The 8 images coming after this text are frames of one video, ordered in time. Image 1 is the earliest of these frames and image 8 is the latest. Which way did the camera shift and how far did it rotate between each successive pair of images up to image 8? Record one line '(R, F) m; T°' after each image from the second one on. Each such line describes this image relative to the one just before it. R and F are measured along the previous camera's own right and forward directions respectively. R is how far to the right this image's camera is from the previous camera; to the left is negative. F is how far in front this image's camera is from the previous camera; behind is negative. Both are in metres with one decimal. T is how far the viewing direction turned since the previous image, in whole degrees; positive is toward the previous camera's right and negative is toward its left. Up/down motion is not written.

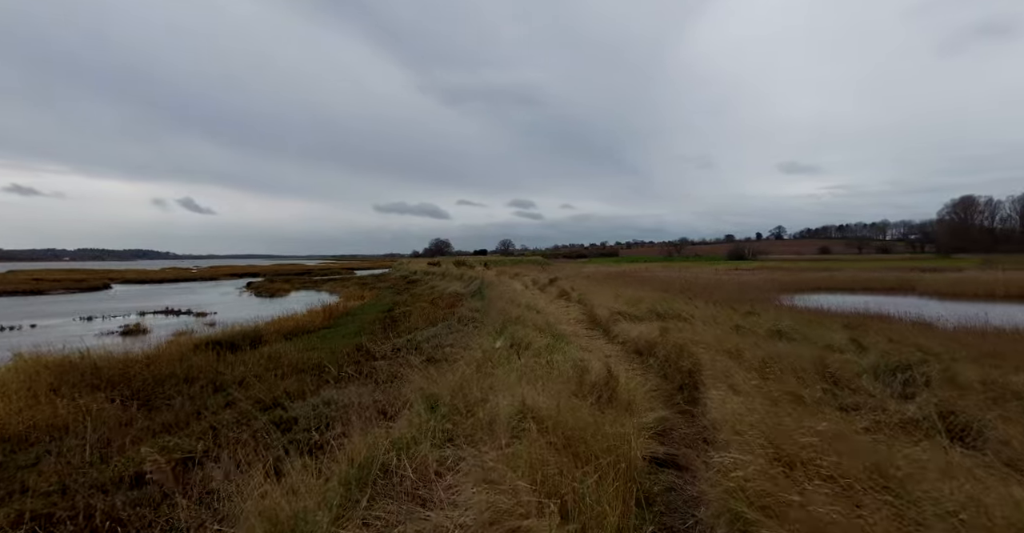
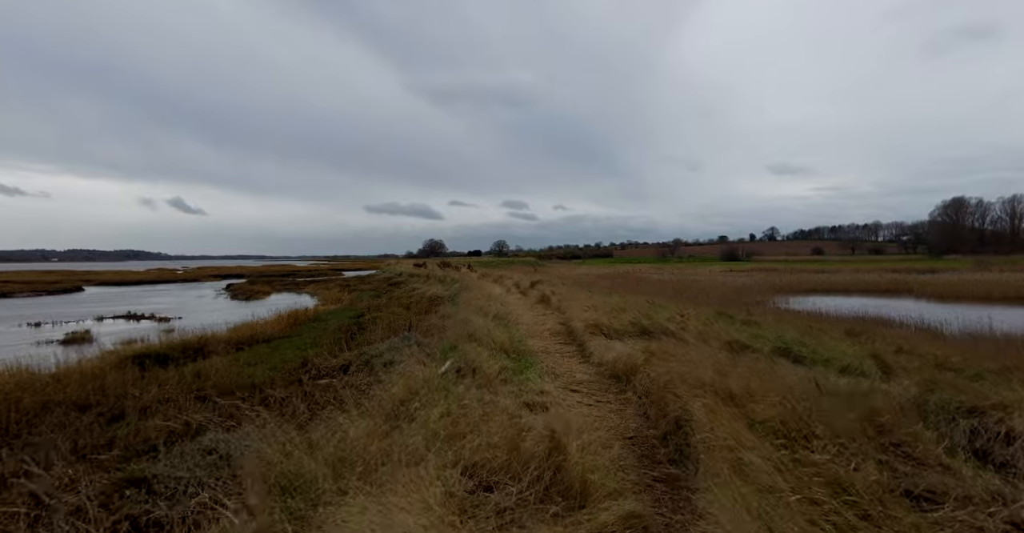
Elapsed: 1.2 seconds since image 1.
(+0.8, +1.7) m; +1°
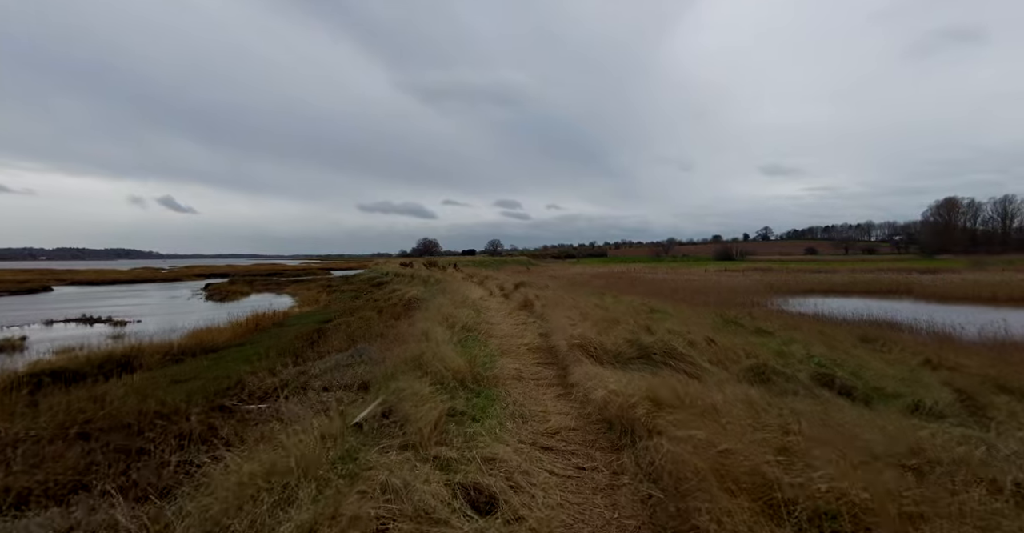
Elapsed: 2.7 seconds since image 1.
(+0.5, +2.1) m; +1°
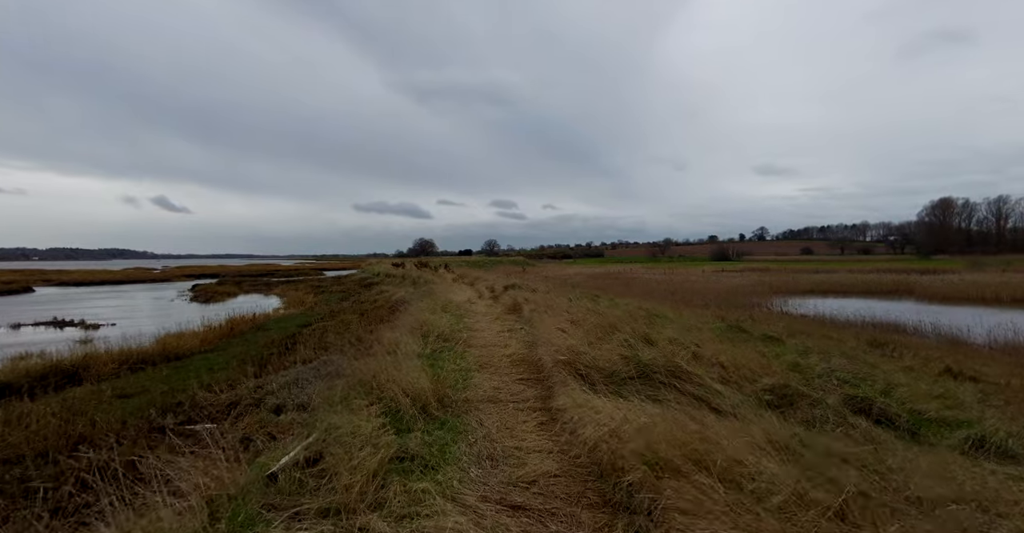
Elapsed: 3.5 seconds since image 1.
(+0.3, +1.1) m; 0°
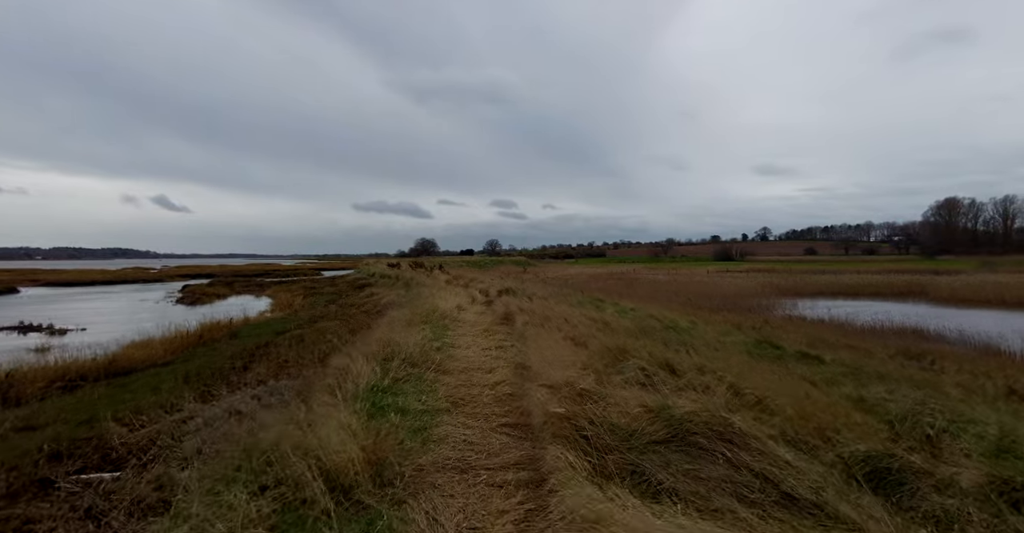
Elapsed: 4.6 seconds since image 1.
(+0.3, +1.8) m; 0°
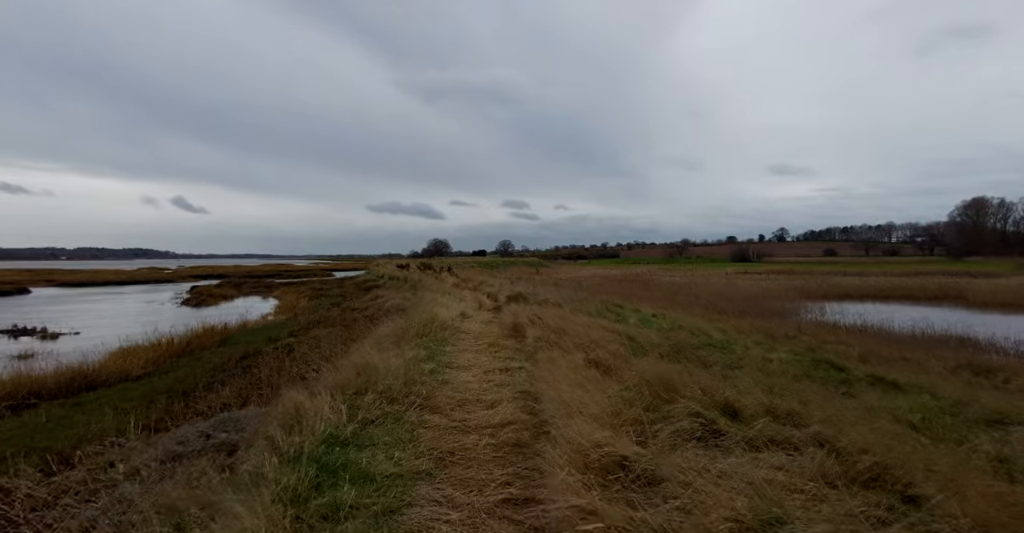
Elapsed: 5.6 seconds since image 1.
(+0.1, +1.6) m; -2°
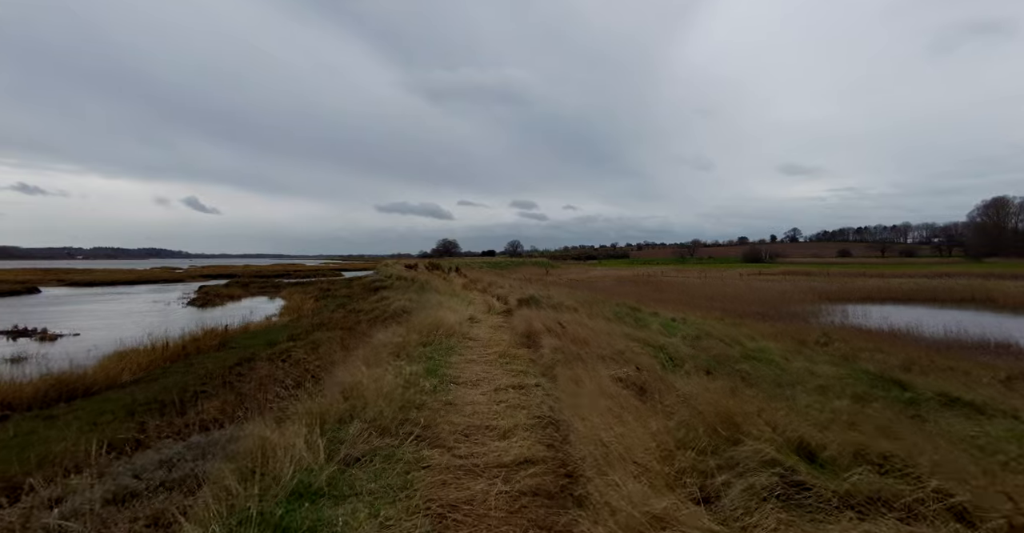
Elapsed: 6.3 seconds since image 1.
(-0.1, +1.0) m; -1°
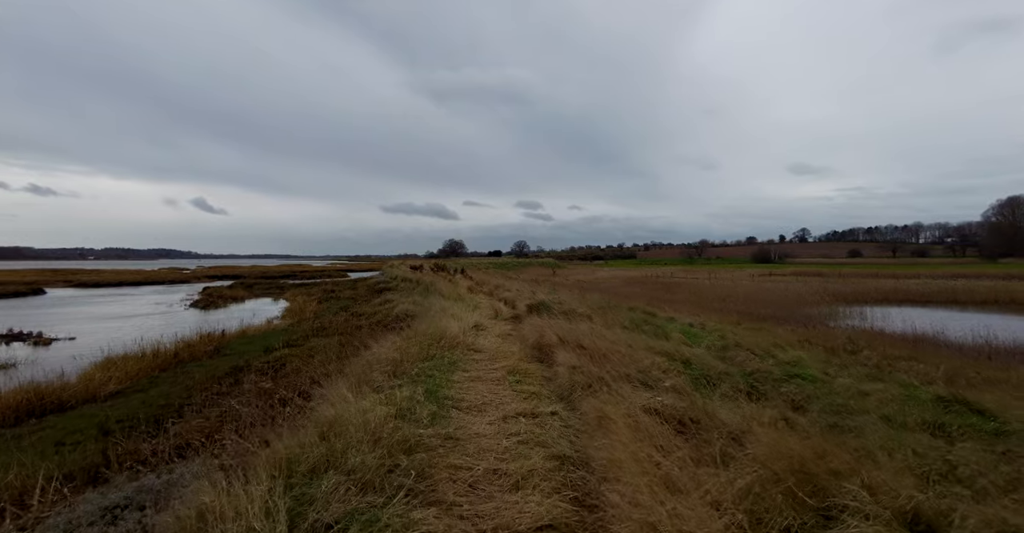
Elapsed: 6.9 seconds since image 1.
(-0.1, +1.0) m; -1°
